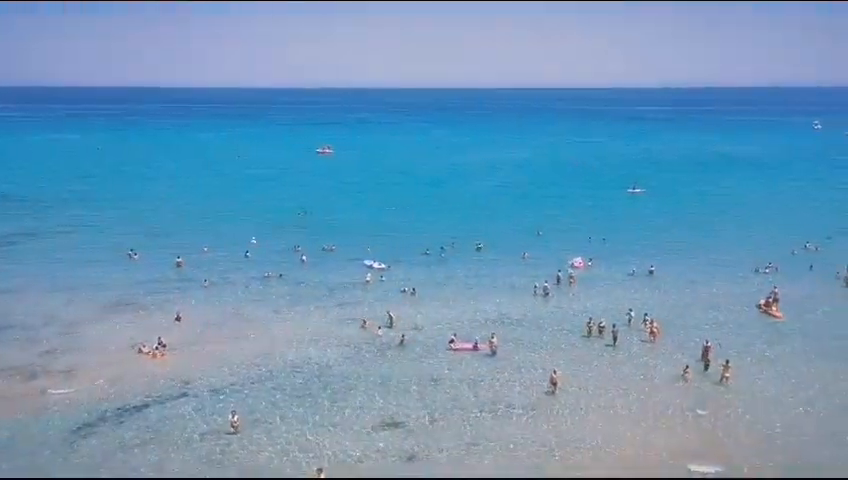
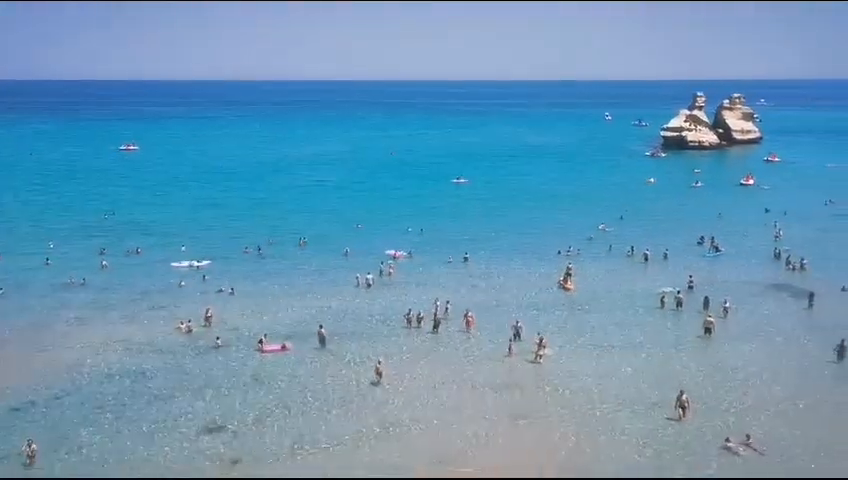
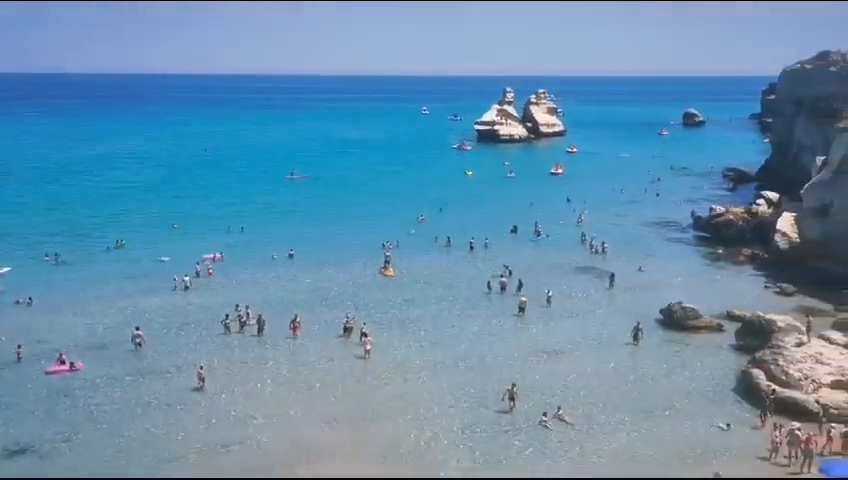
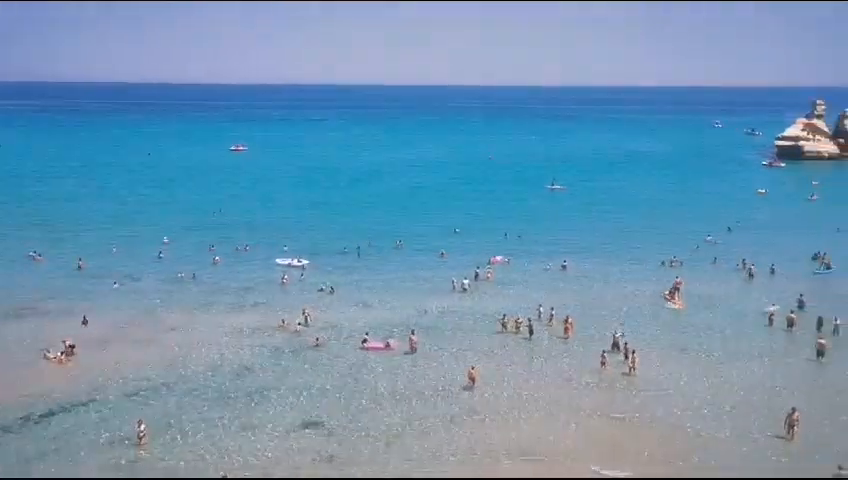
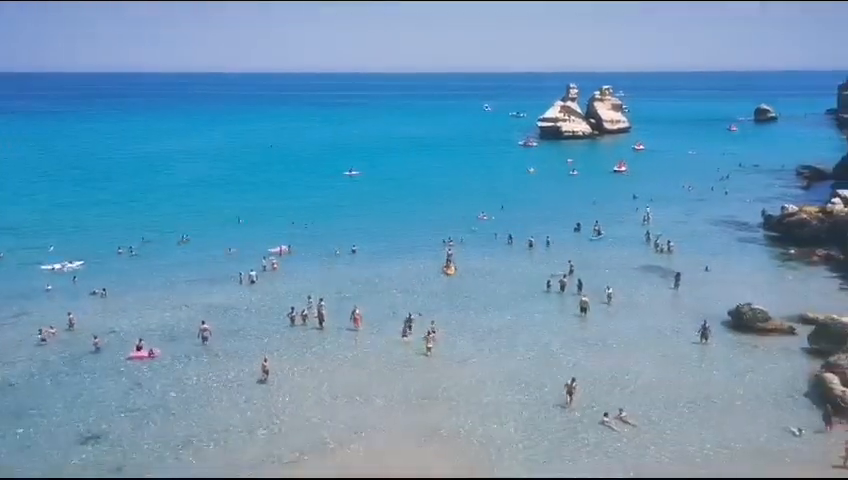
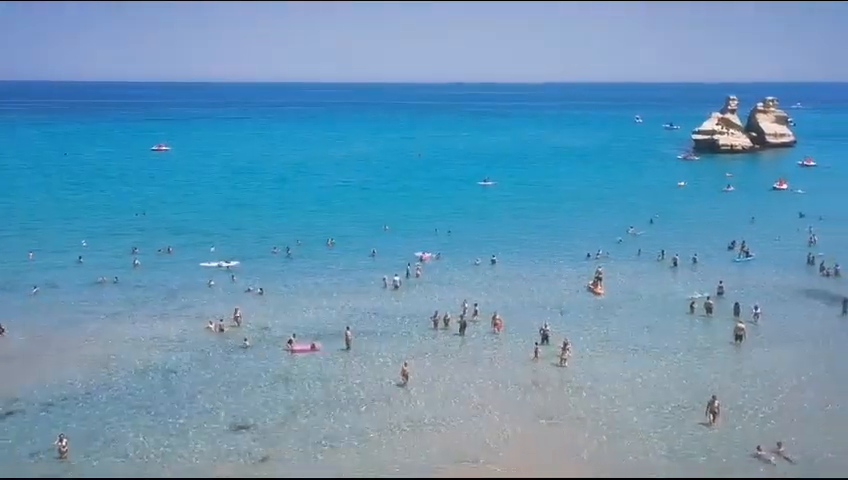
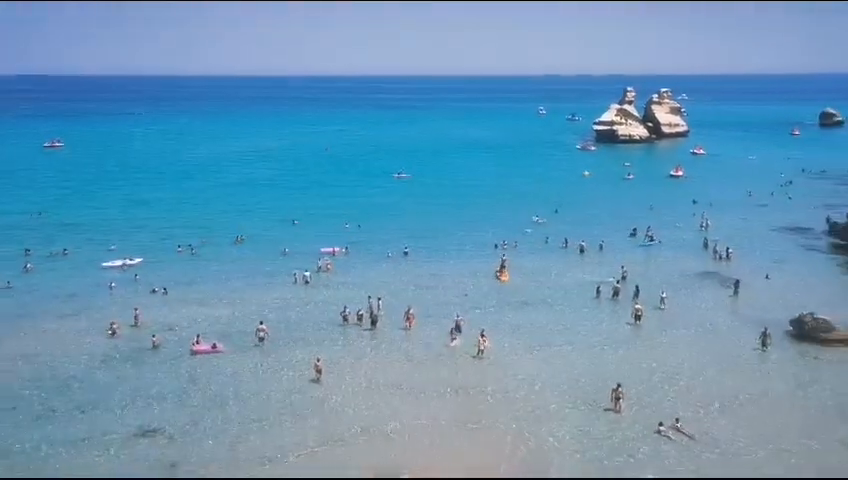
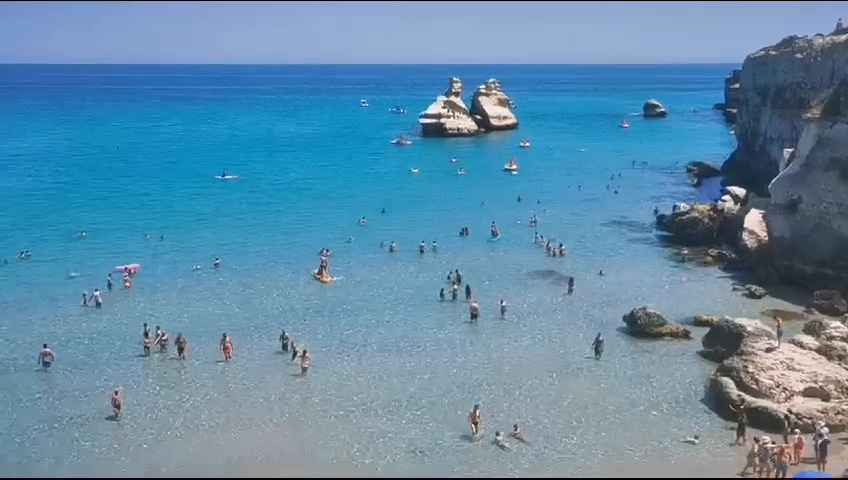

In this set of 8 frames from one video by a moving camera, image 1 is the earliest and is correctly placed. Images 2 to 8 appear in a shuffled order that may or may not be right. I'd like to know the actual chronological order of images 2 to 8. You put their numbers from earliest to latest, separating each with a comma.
4, 6, 2, 7, 5, 3, 8
